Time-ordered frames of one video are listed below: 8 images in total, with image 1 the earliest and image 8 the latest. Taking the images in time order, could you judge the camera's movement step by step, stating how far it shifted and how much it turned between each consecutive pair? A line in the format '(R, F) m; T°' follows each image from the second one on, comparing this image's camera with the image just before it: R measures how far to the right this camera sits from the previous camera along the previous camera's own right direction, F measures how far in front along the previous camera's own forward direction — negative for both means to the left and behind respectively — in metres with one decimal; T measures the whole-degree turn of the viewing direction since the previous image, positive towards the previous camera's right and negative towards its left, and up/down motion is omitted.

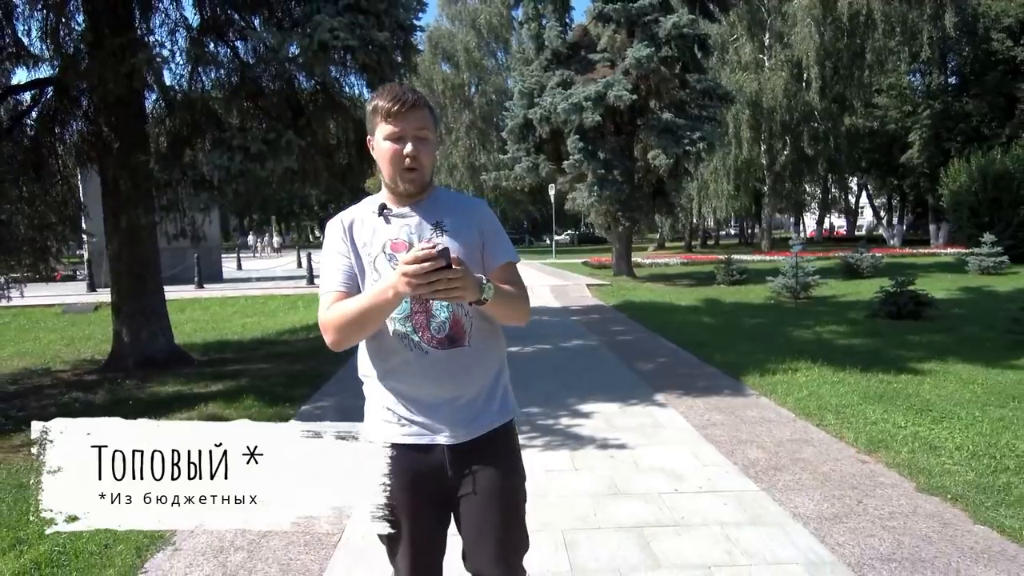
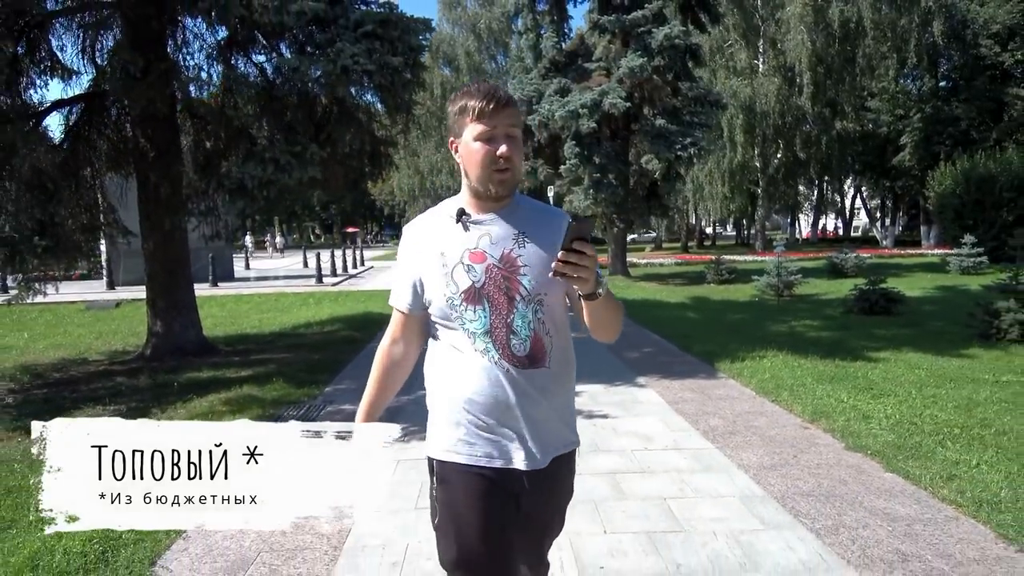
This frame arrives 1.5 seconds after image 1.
(0.0, -1.0) m; 0°
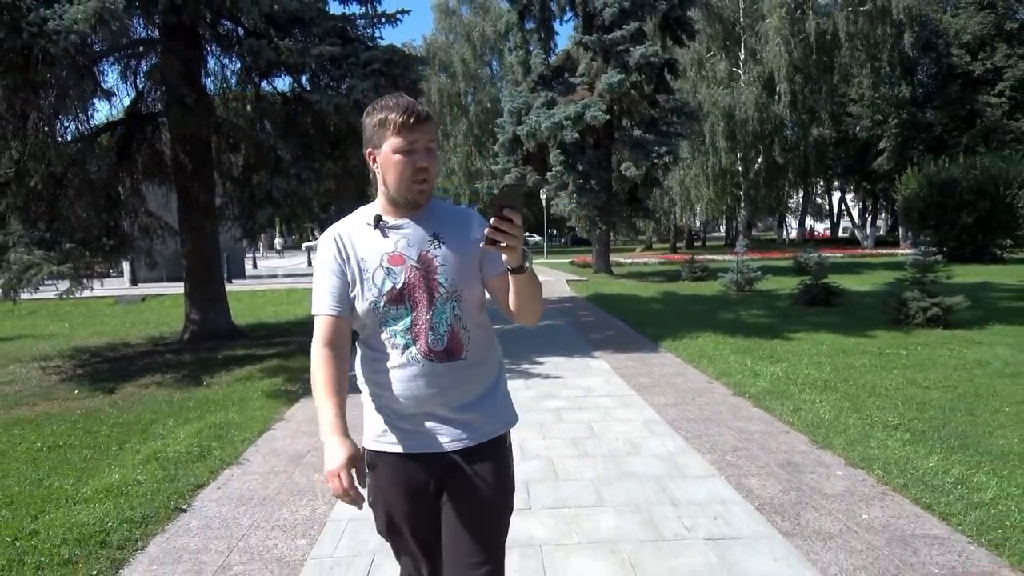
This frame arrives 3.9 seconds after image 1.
(+0.3, -1.9) m; 0°
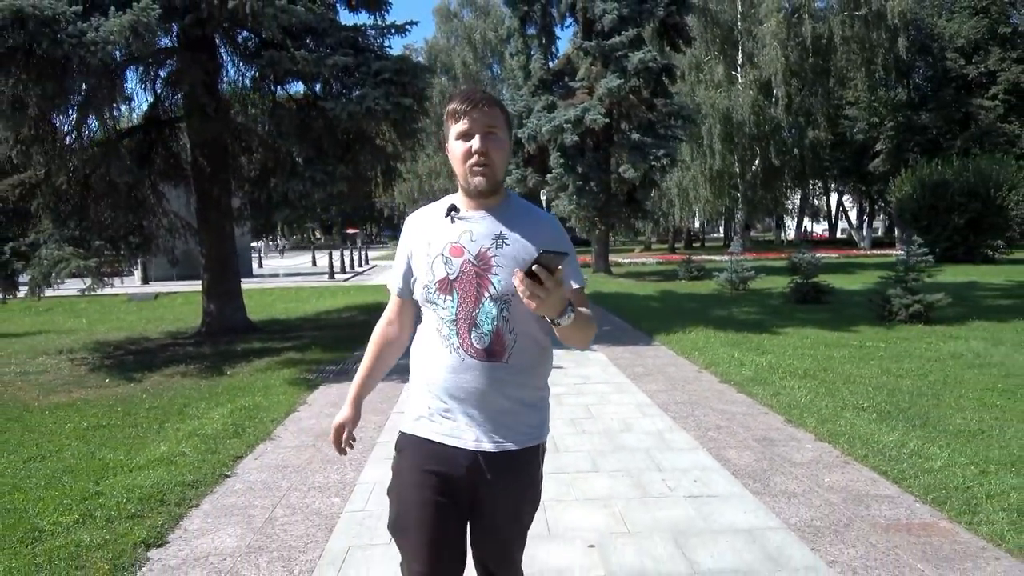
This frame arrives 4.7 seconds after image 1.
(0.0, -0.6) m; 0°
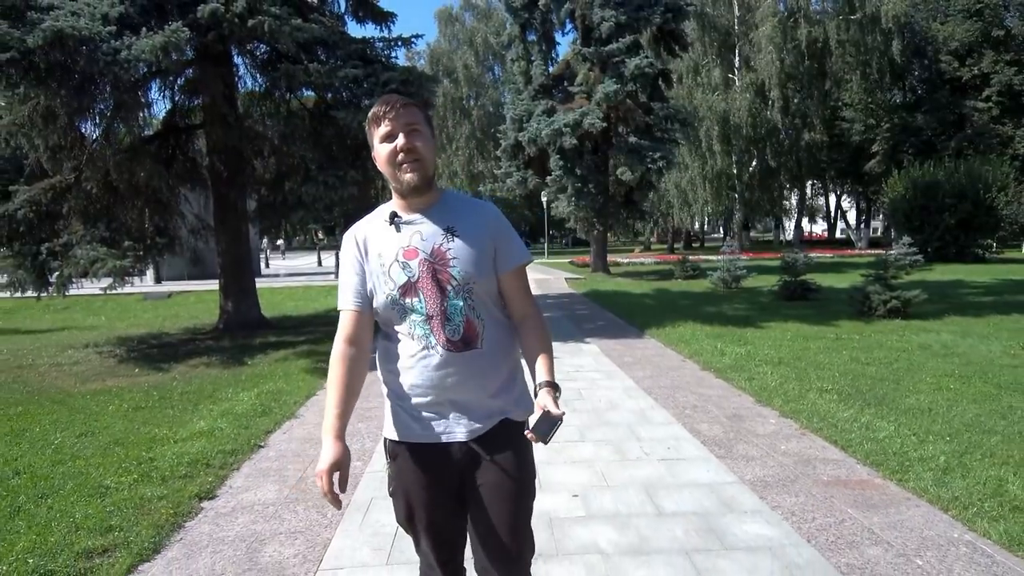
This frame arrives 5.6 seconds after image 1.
(0.0, -0.8) m; 0°
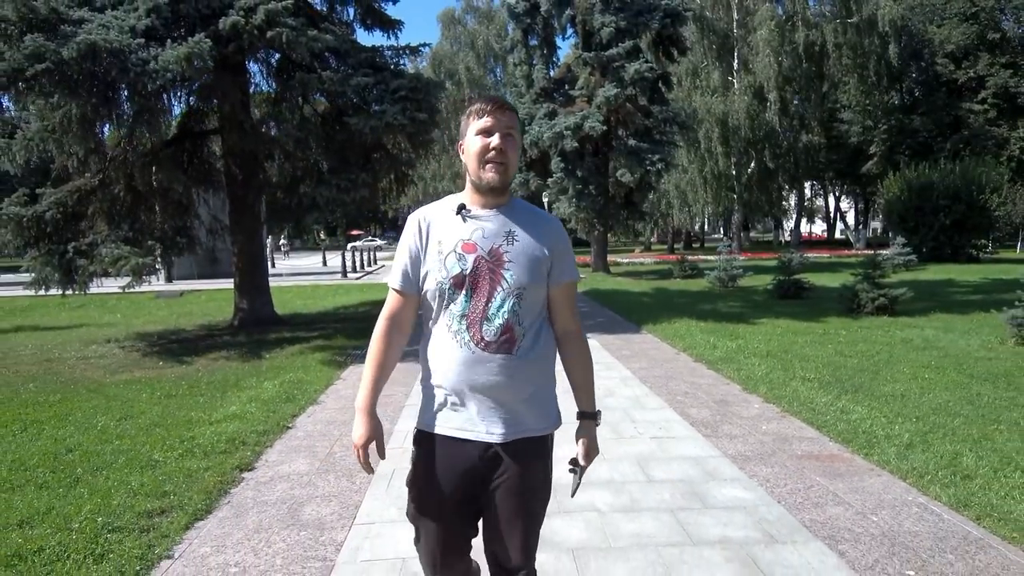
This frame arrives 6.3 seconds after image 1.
(0.0, -0.6) m; 0°
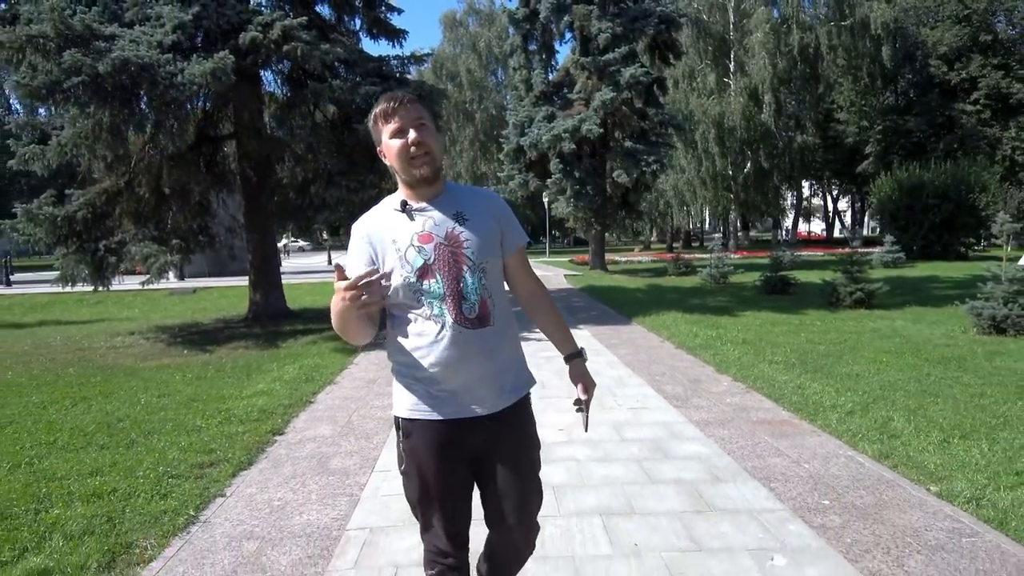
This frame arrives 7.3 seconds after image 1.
(+0.1, -0.9) m; 0°
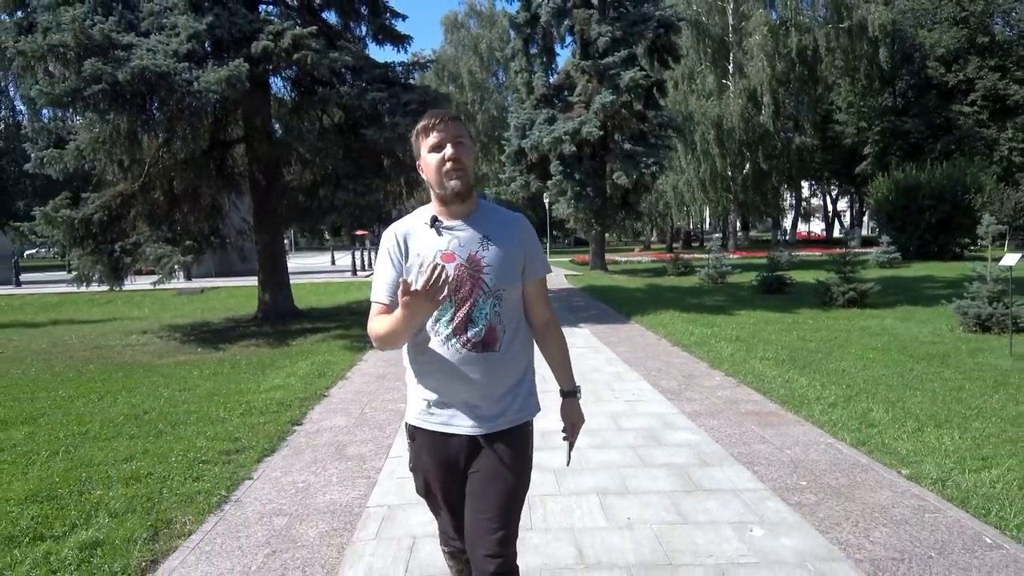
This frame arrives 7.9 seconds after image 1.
(0.0, -0.4) m; 0°
